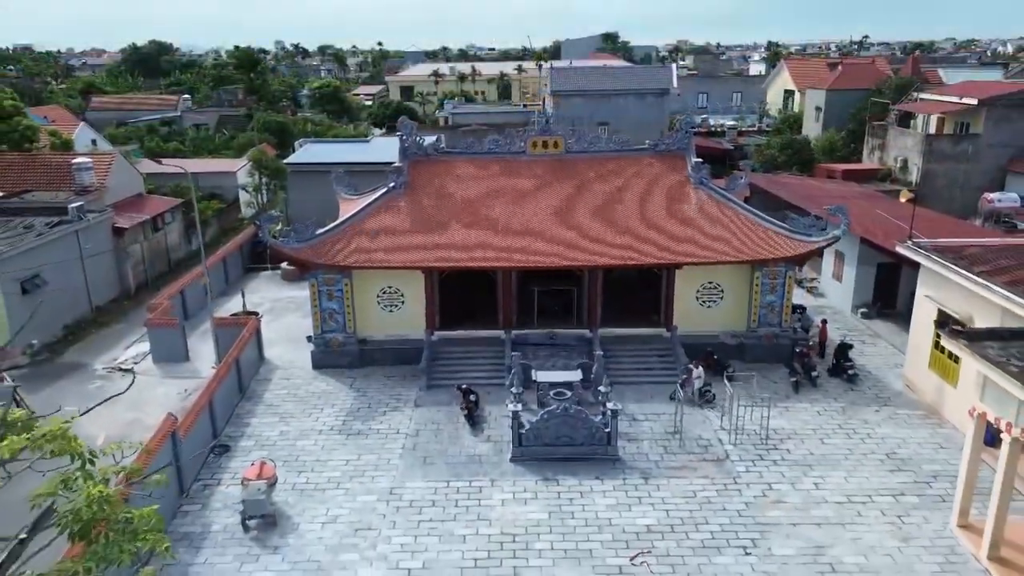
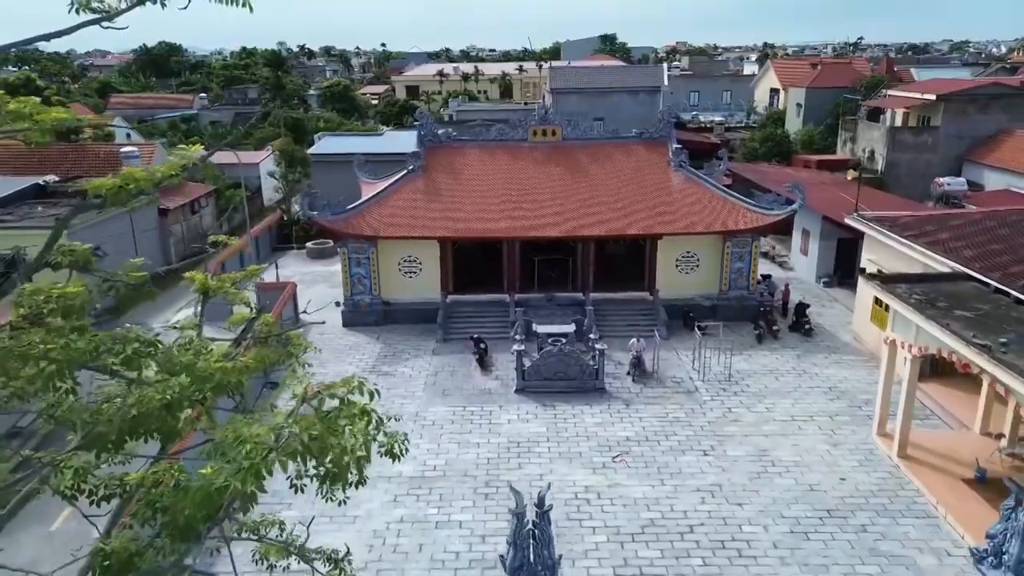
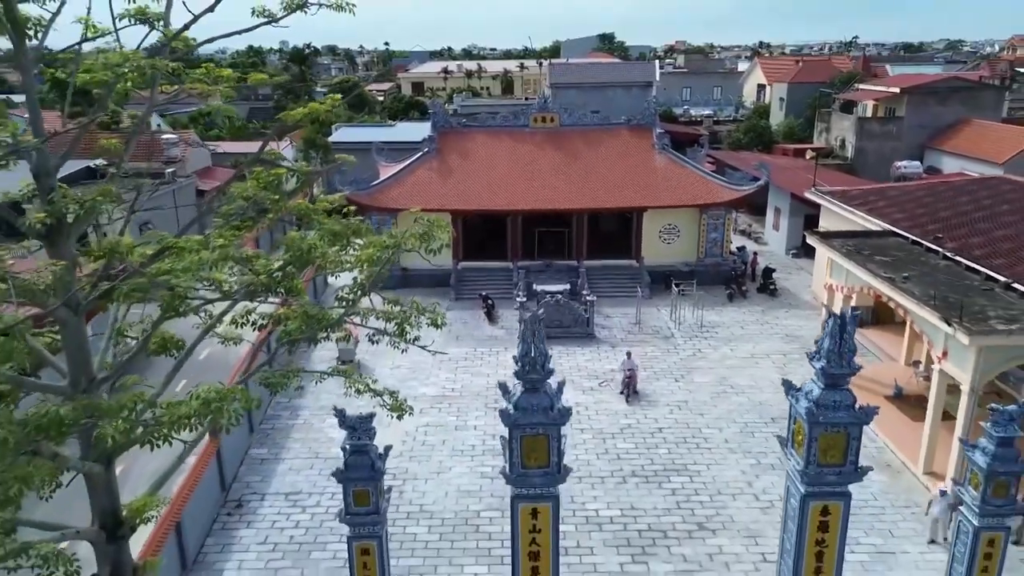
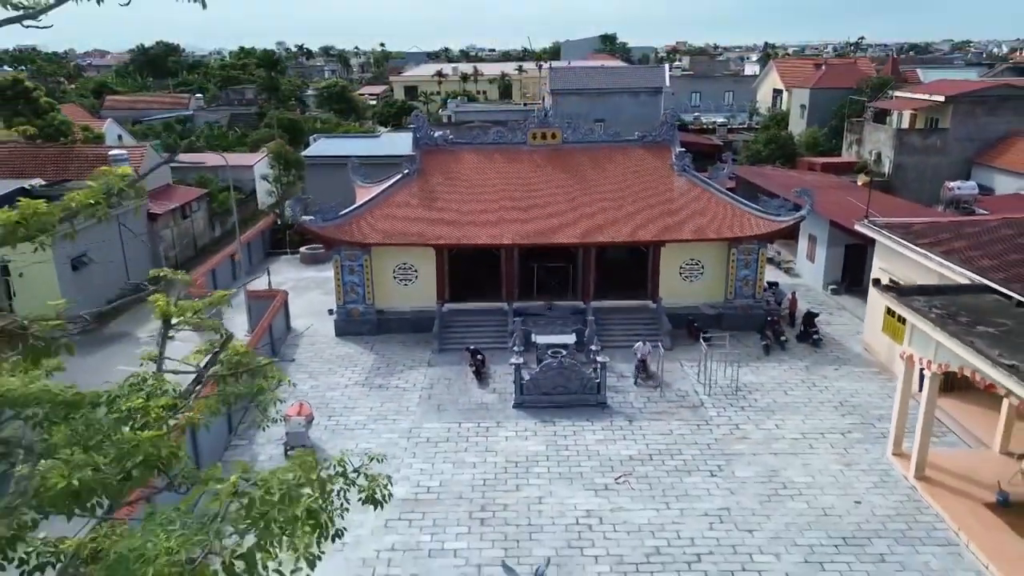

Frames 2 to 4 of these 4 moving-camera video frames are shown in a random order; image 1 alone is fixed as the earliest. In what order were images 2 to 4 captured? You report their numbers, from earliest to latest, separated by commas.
4, 2, 3
